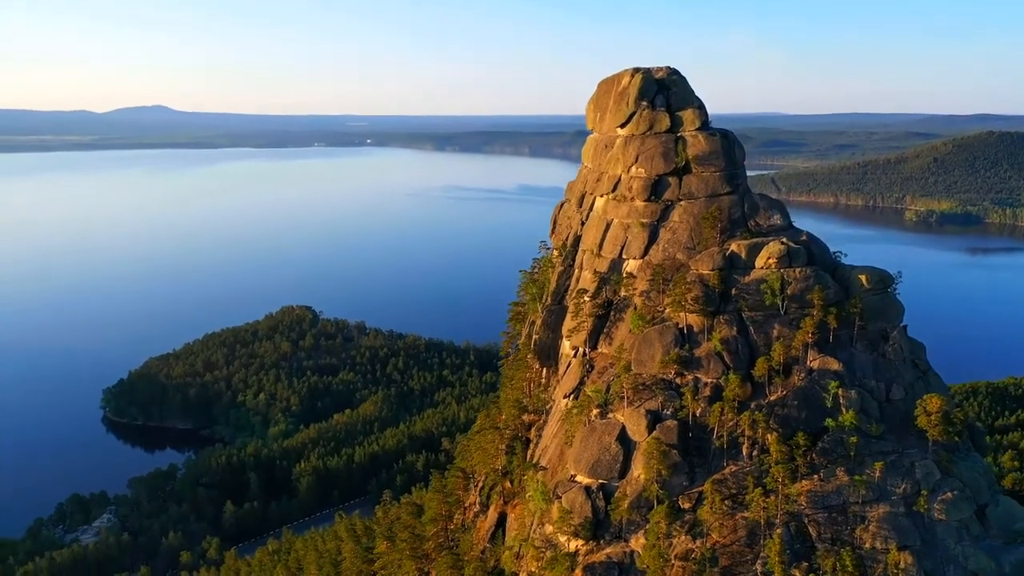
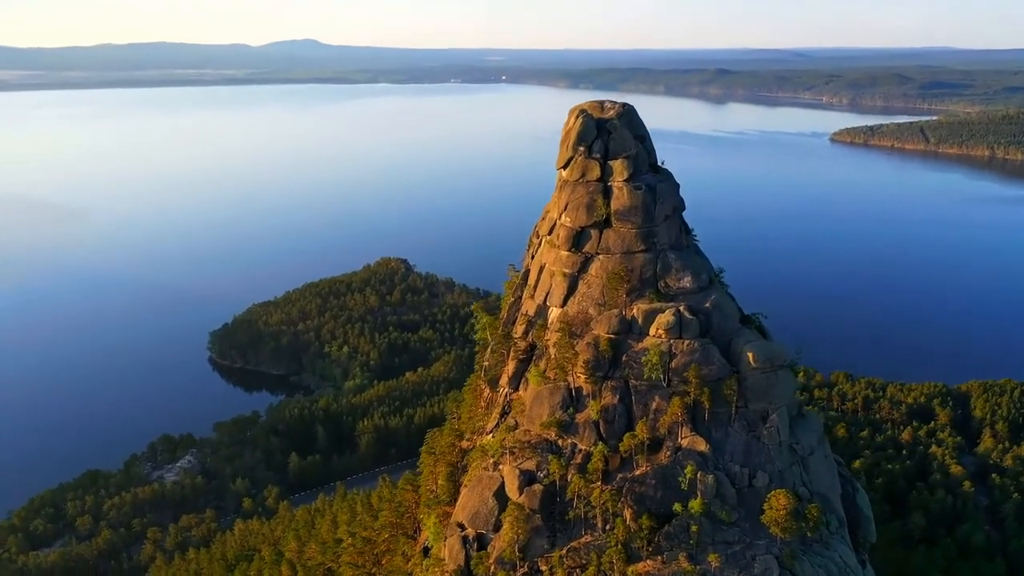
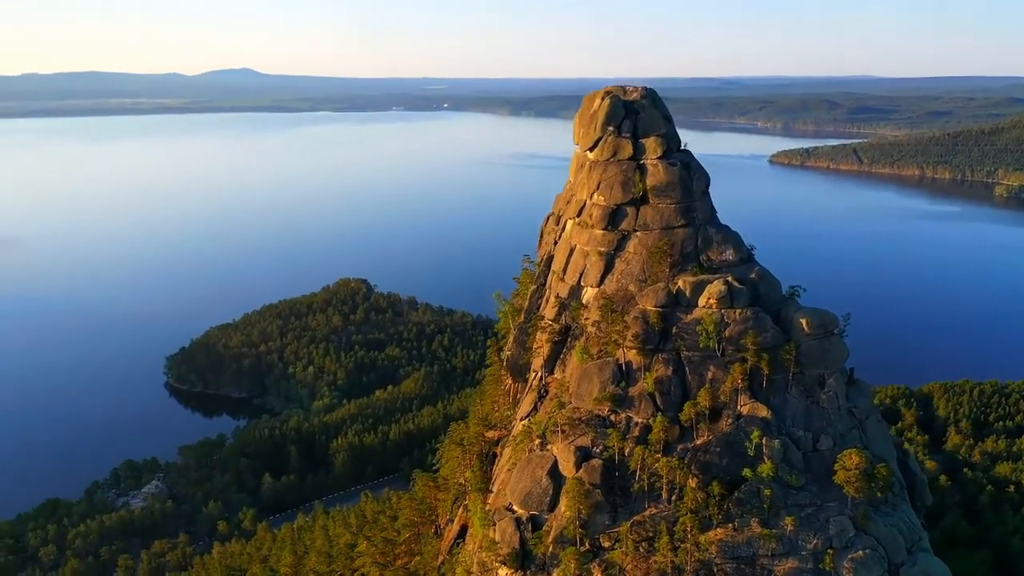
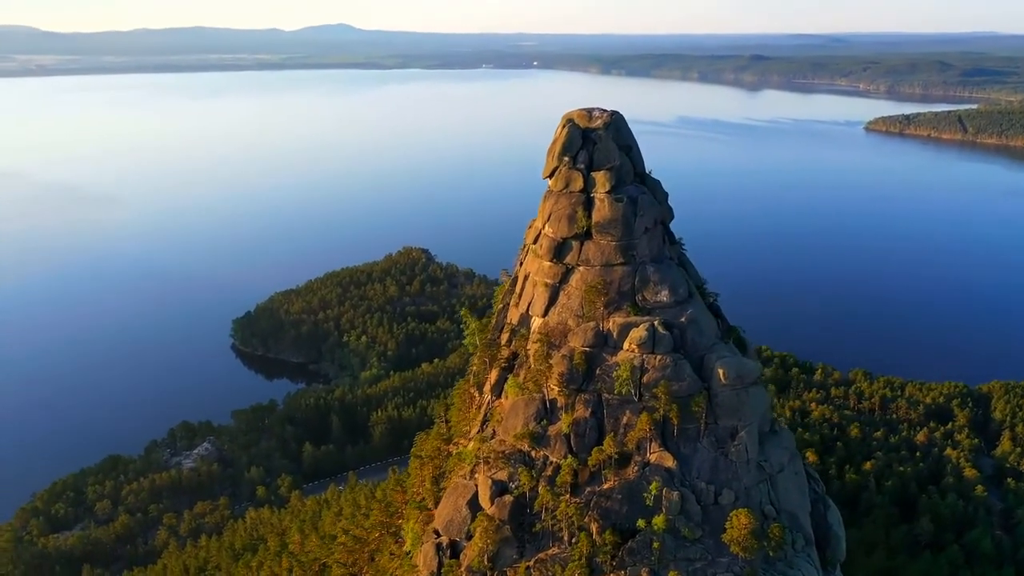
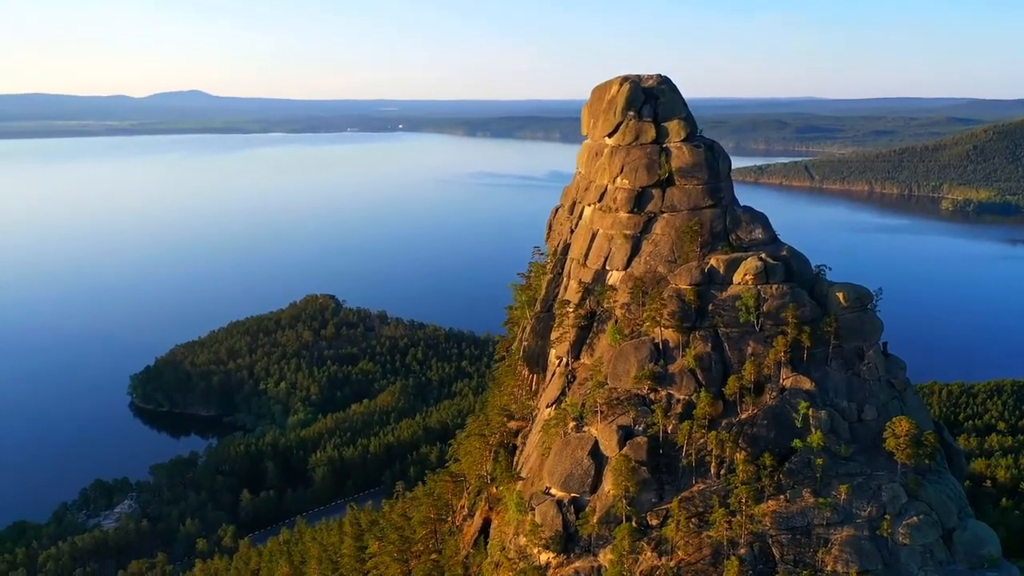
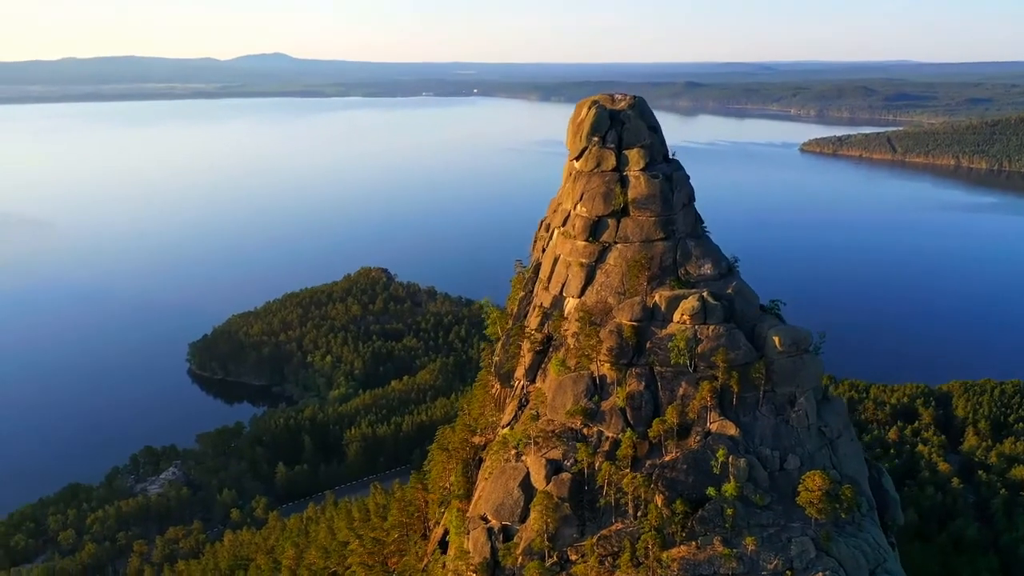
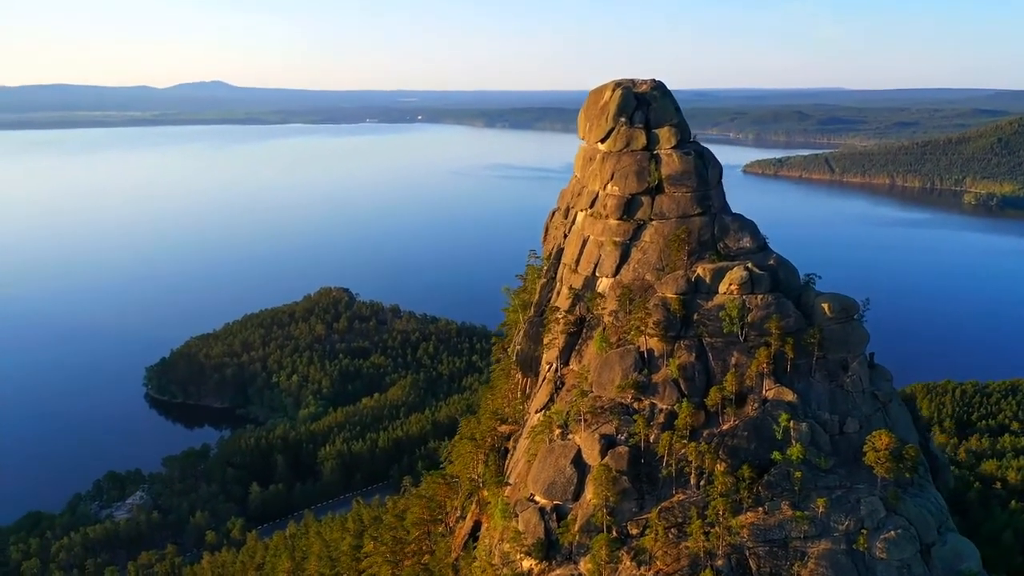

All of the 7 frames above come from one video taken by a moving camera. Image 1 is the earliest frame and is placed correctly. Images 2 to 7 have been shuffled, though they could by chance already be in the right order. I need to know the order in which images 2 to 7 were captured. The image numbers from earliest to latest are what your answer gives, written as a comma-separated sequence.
5, 7, 3, 6, 2, 4
